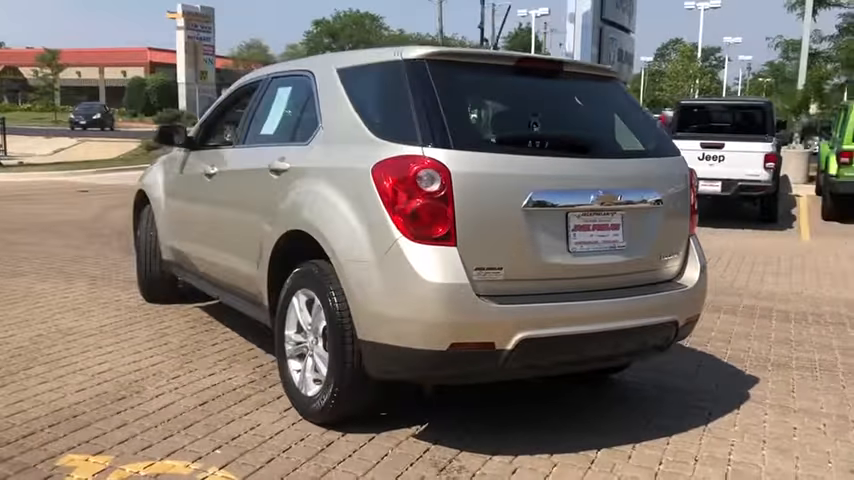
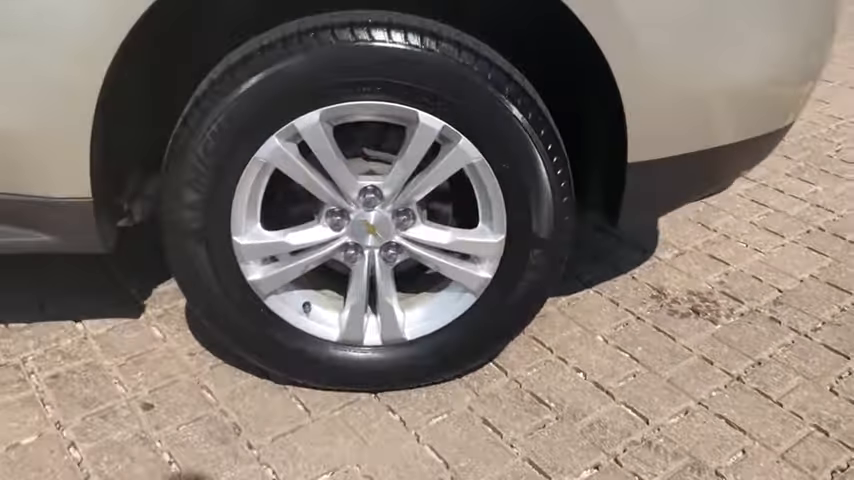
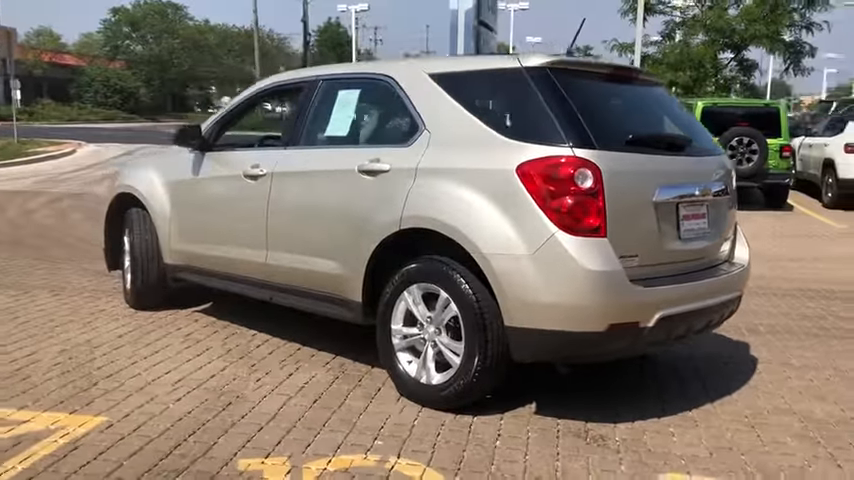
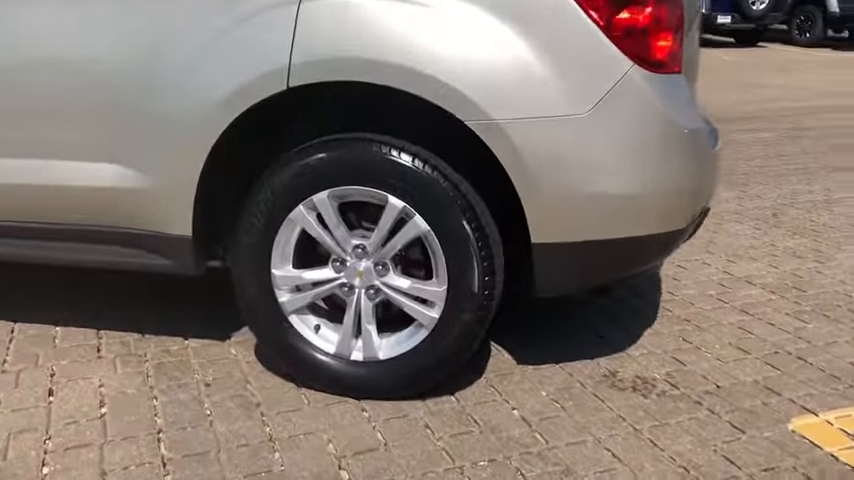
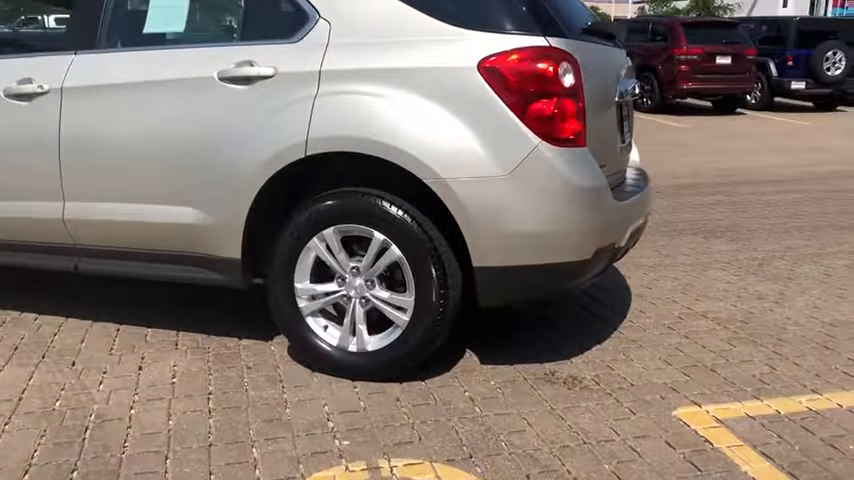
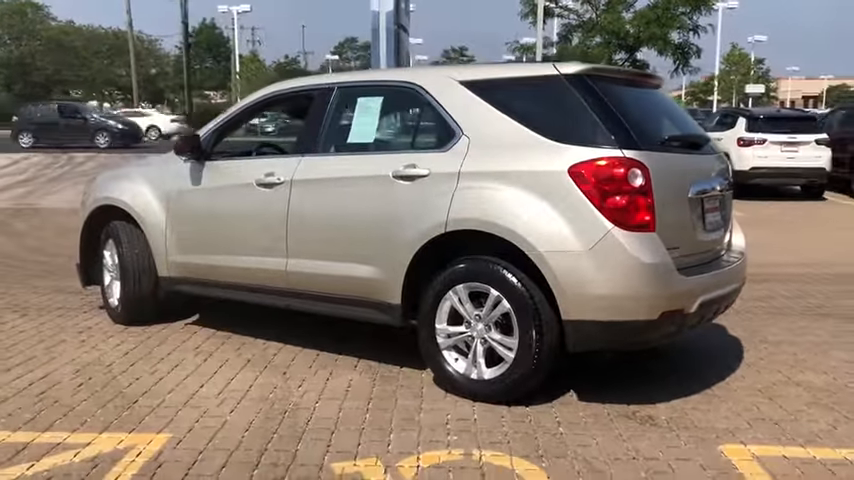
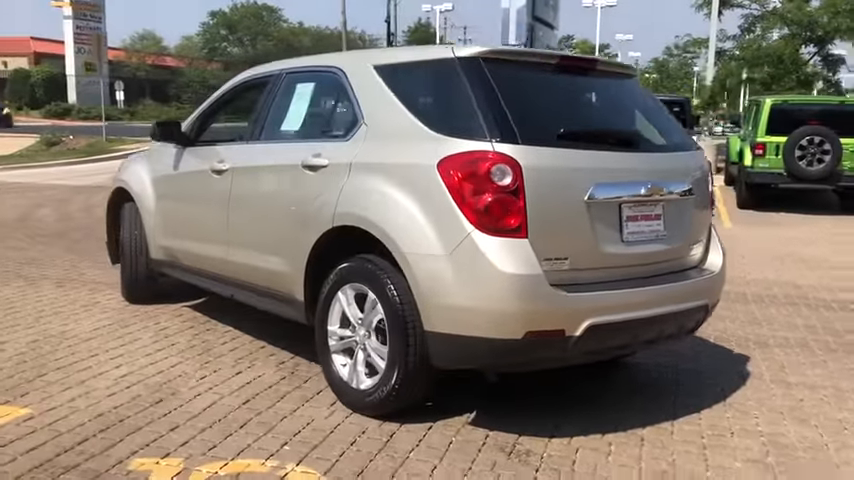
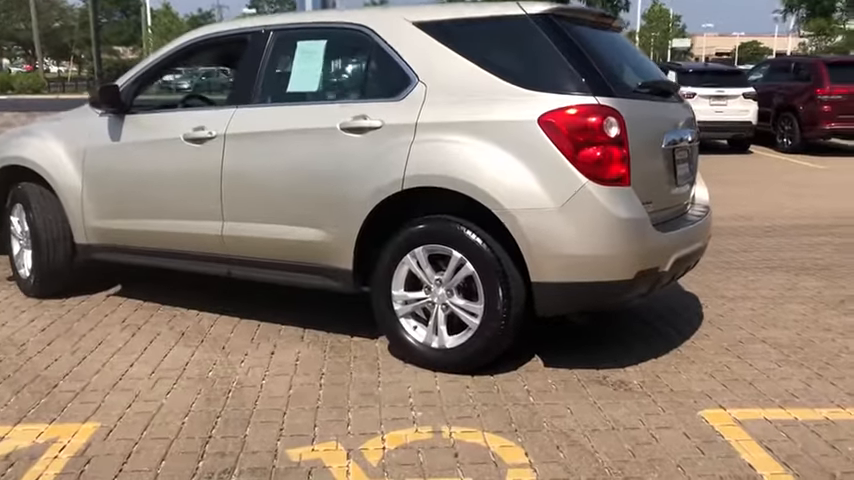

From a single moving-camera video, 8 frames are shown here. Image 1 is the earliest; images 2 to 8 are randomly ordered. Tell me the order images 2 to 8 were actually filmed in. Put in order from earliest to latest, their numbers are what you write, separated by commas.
7, 3, 6, 8, 5, 4, 2
